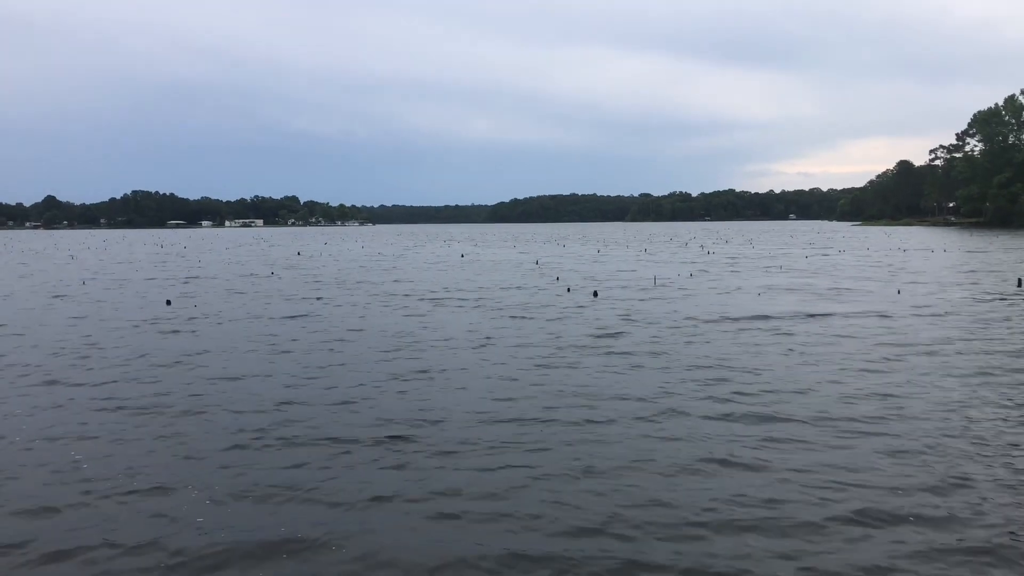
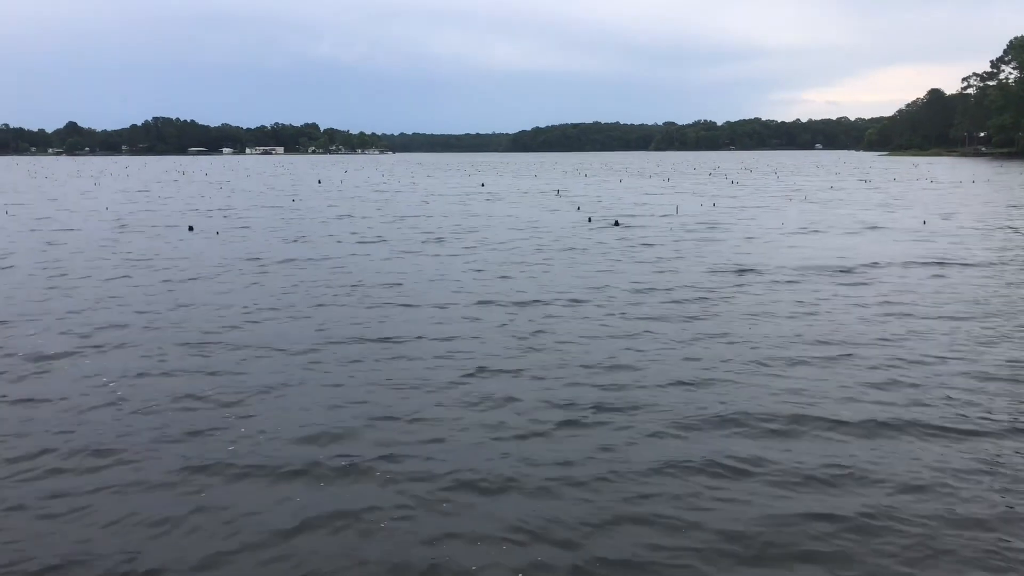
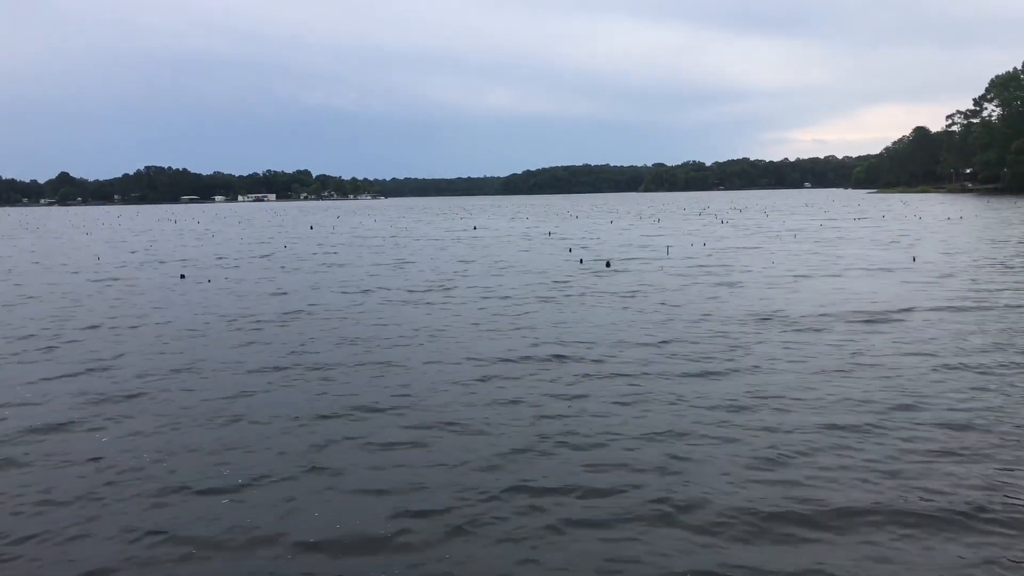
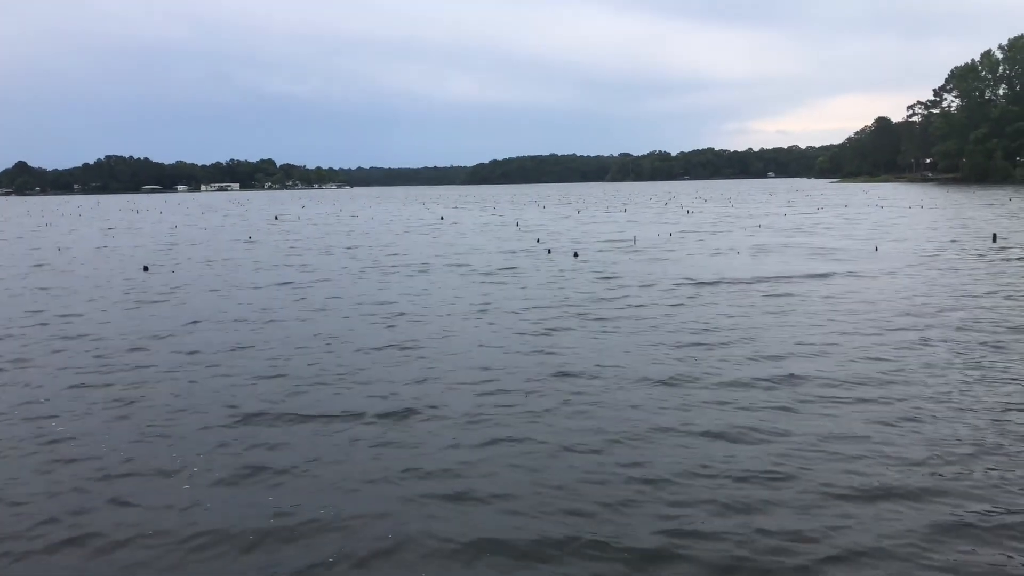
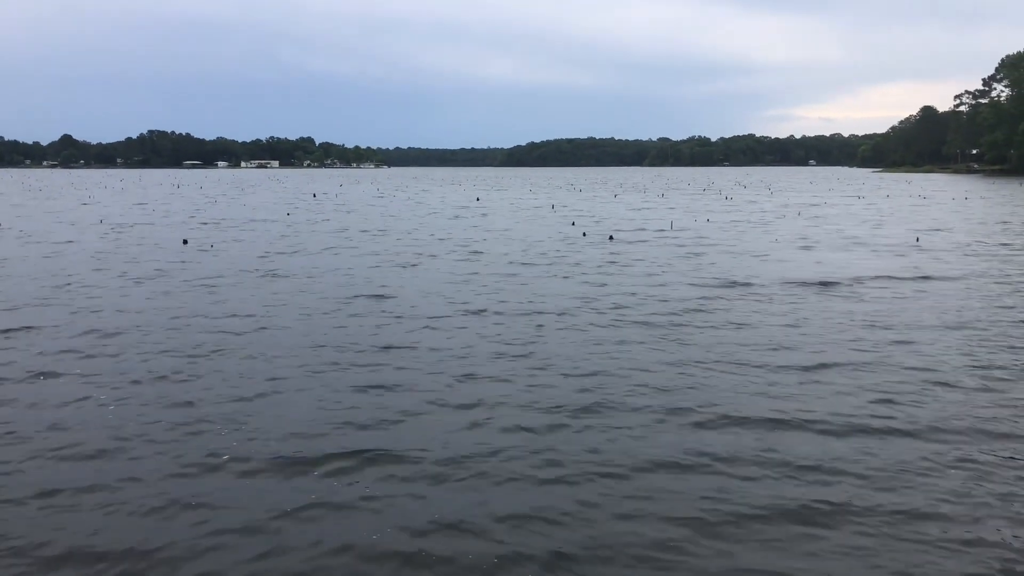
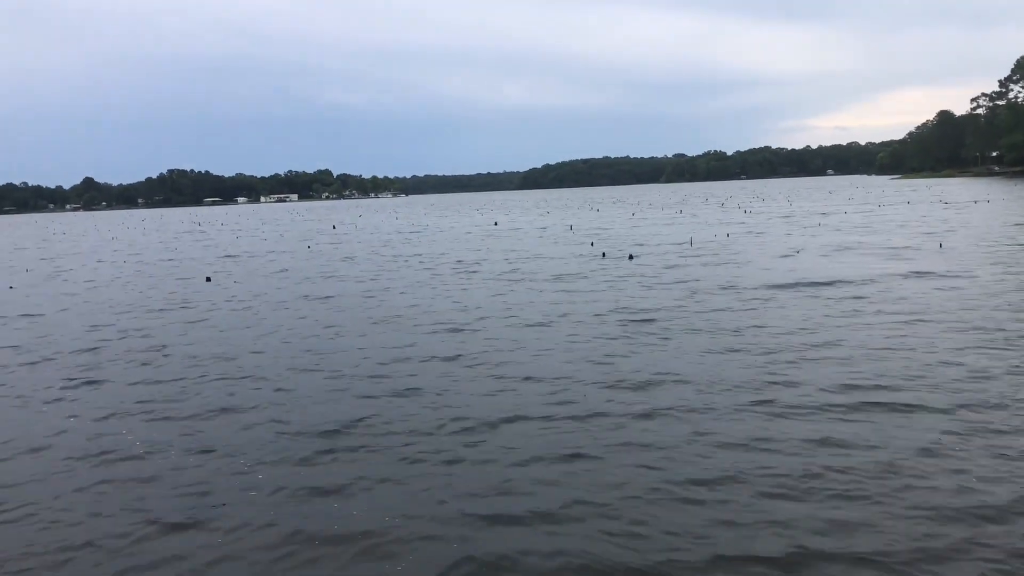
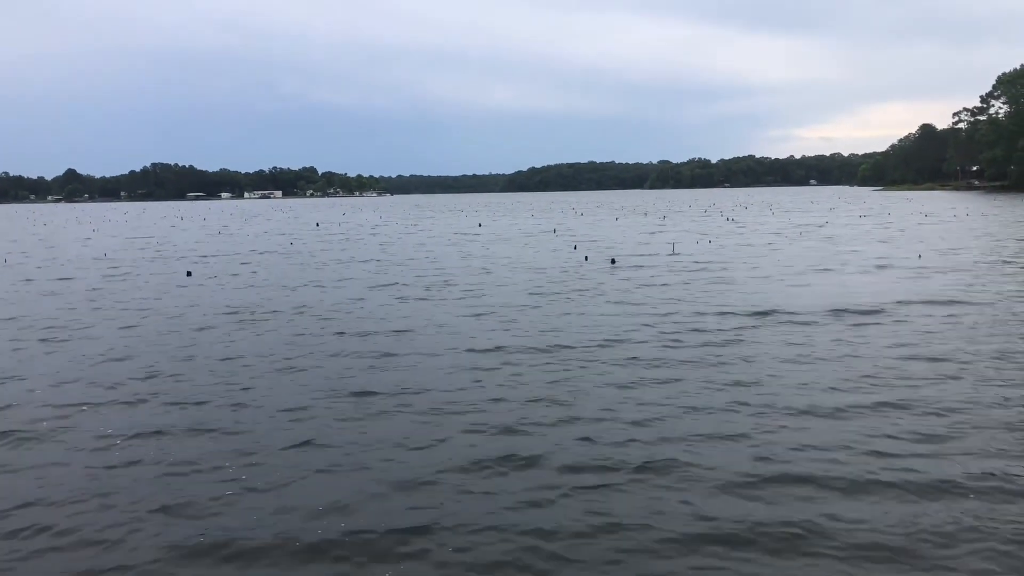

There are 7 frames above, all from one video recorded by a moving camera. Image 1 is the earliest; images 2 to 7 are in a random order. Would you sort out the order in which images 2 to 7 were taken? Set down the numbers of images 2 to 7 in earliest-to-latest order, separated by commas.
4, 6, 5, 2, 7, 3
